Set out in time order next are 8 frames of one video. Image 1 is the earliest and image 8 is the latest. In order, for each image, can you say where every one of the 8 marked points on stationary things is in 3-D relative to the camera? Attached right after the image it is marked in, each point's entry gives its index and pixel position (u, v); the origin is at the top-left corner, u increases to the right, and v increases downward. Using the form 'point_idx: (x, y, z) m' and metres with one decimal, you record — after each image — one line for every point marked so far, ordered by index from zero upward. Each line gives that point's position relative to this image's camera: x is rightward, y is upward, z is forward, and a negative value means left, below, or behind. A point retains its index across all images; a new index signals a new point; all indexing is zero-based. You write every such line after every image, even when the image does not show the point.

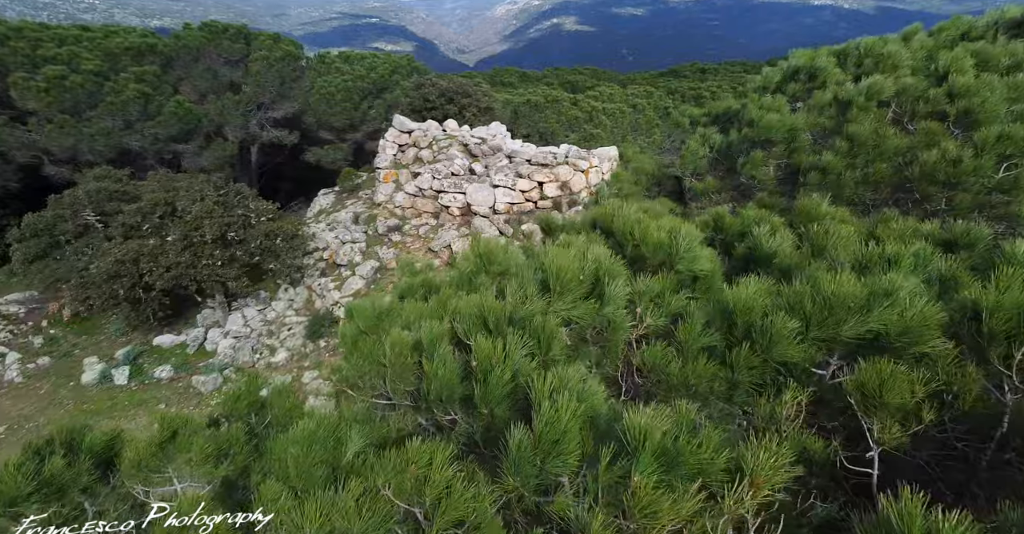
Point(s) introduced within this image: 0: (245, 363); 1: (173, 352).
0: (-5.4, -2.0, +11.1) m
1: (-7.5, -1.8, +12.0) m
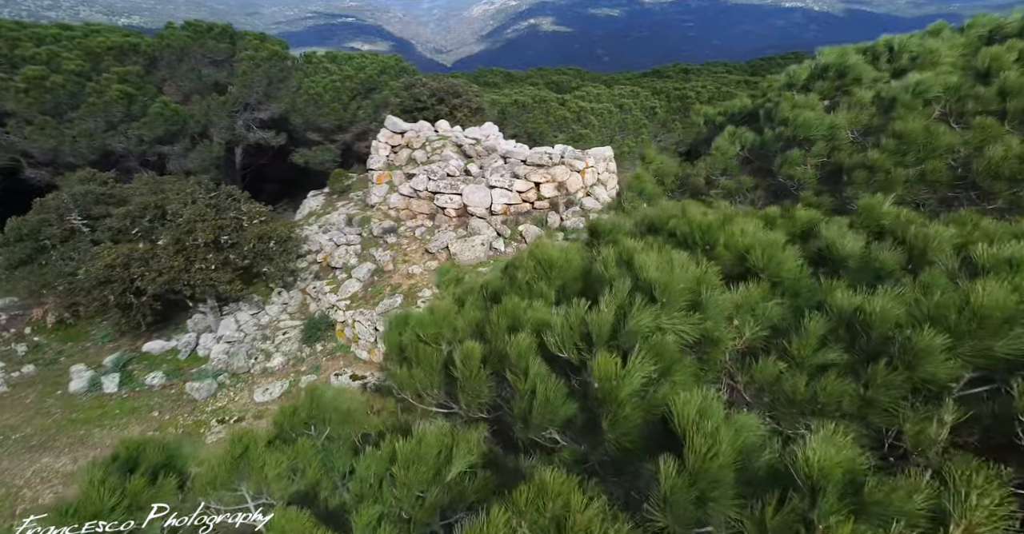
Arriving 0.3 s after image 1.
0: (-5.4, -2.0, +10.9) m
1: (-7.5, -1.9, +11.8) m
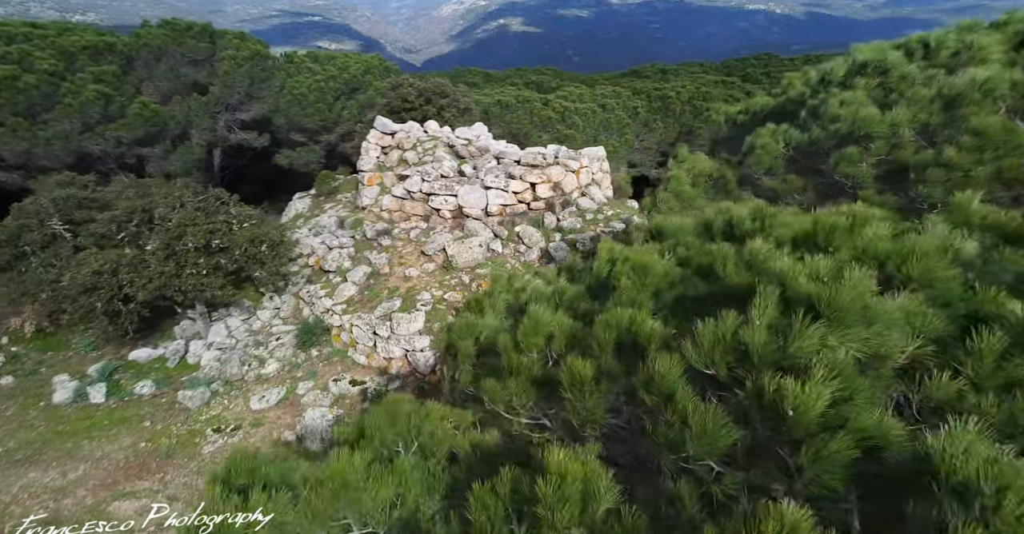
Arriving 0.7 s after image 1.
0: (-5.4, -2.1, +10.6) m
1: (-7.5, -2.1, +11.4) m
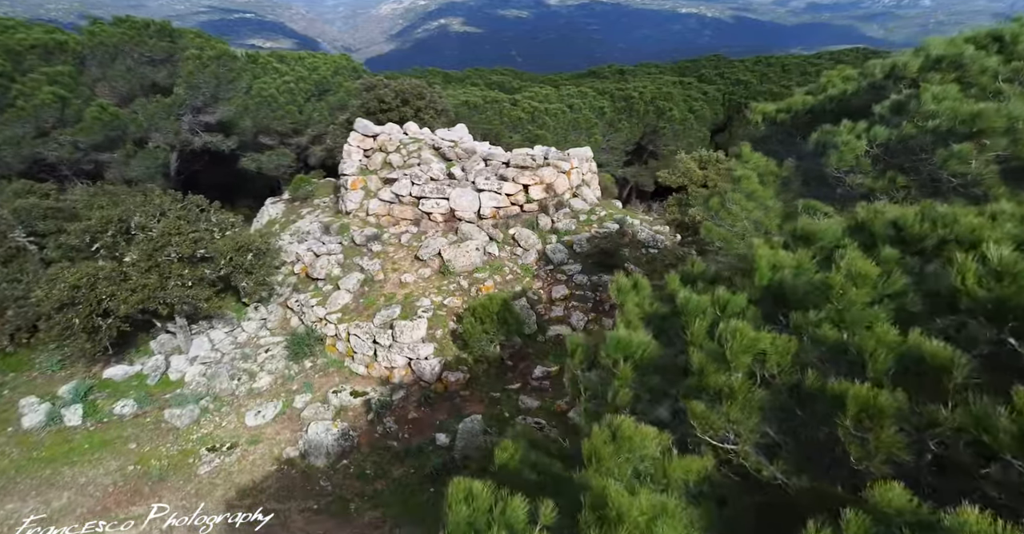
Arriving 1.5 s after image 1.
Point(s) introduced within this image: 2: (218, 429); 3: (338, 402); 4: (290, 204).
0: (-5.3, -2.3, +10.1) m
1: (-7.5, -2.3, +10.8) m
2: (-5.0, -2.8, +9.5) m
3: (-3.0, -2.3, +9.4) m
4: (-7.8, +2.2, +19.3) m
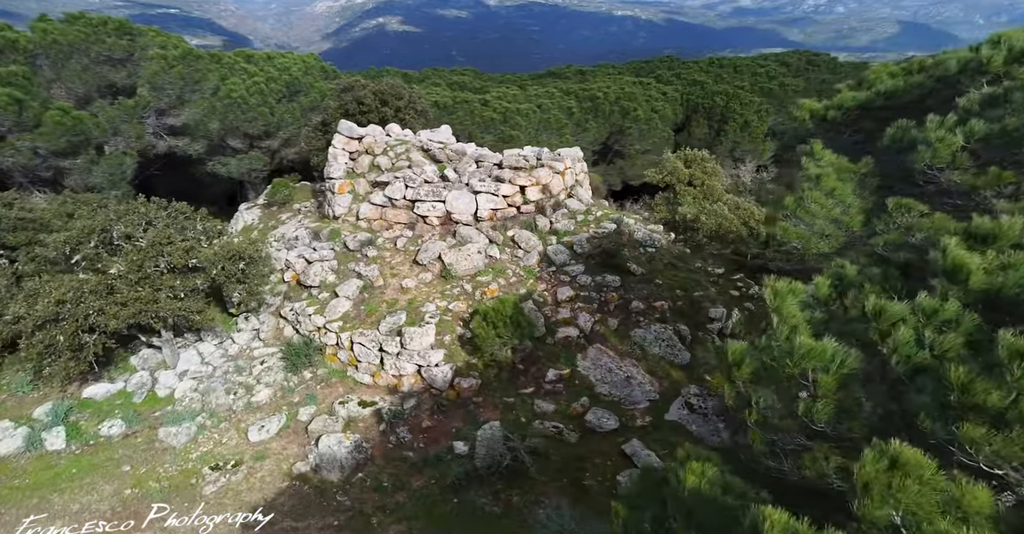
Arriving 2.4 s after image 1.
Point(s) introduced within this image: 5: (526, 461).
0: (-5.1, -2.5, +9.6) m
1: (-7.3, -2.5, +10.1) m
2: (-4.8, -2.9, +9.0) m
3: (-2.7, -2.4, +9.1) m
4: (-8.2, +2.0, +18.6) m
5: (+0.3, -2.8, +7.8) m
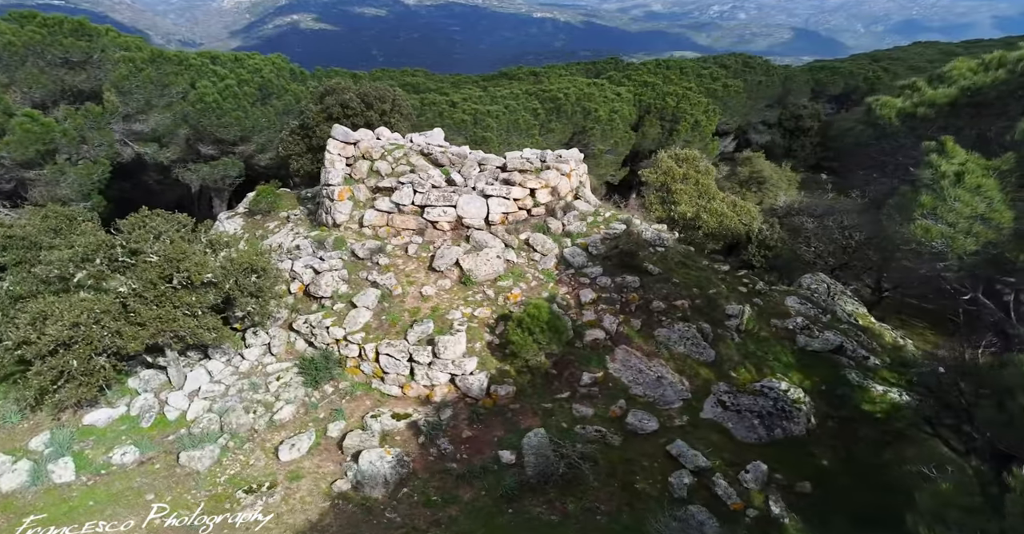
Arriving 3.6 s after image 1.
0: (-4.5, -2.7, +9.2) m
1: (-6.8, -2.8, +9.5) m
2: (-4.1, -3.1, +8.6) m
3: (-2.1, -2.6, +8.8) m
4: (-8.4, +1.6, +17.9) m
5: (+1.0, -2.8, +7.8) m
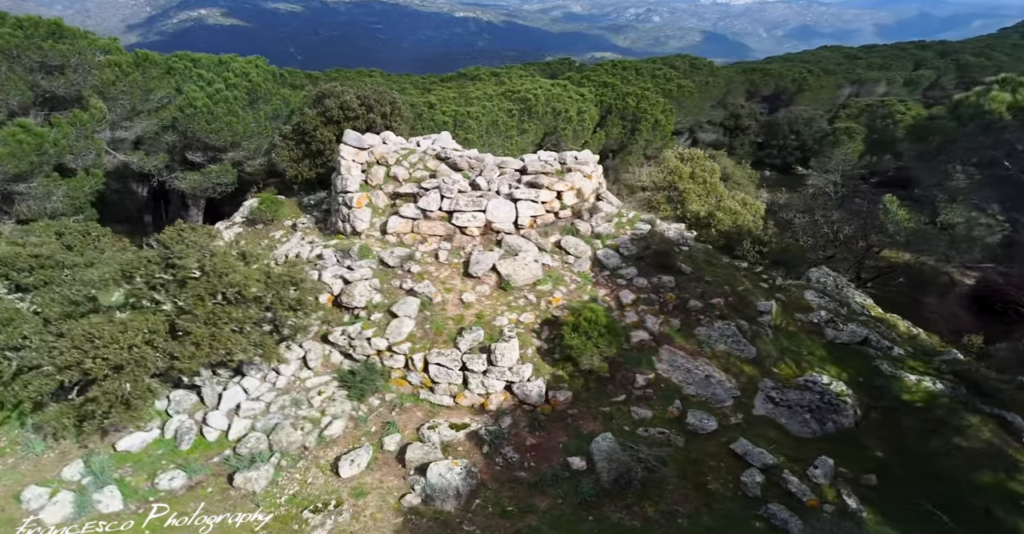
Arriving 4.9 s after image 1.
0: (-3.5, -2.9, +8.9) m
1: (-5.8, -3.1, +9.1) m
2: (-3.1, -3.3, +8.3) m
3: (-1.1, -2.7, +8.7) m
4: (-8.0, +1.3, +17.4) m
5: (+2.0, -2.9, +7.8) m
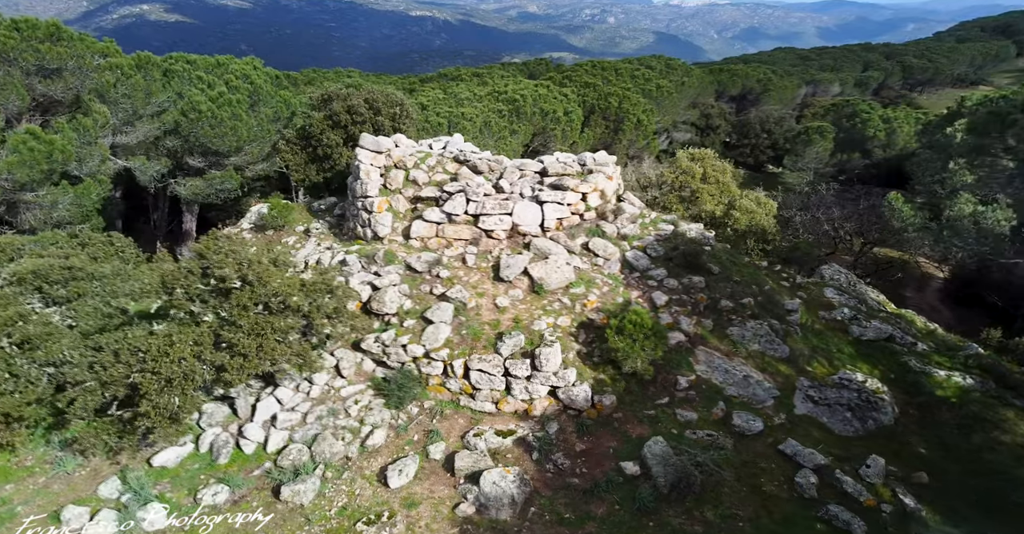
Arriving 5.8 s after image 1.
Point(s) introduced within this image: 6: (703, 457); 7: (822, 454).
0: (-2.8, -3.0, +8.7) m
1: (-5.1, -3.2, +8.9) m
2: (-2.3, -3.4, +8.2) m
3: (-0.4, -2.8, +8.6) m
4: (-7.6, +1.1, +17.2) m
5: (+2.8, -2.9, +7.8) m
6: (+2.7, -2.8, +8.0) m
7: (+4.6, -2.8, +8.3) m
